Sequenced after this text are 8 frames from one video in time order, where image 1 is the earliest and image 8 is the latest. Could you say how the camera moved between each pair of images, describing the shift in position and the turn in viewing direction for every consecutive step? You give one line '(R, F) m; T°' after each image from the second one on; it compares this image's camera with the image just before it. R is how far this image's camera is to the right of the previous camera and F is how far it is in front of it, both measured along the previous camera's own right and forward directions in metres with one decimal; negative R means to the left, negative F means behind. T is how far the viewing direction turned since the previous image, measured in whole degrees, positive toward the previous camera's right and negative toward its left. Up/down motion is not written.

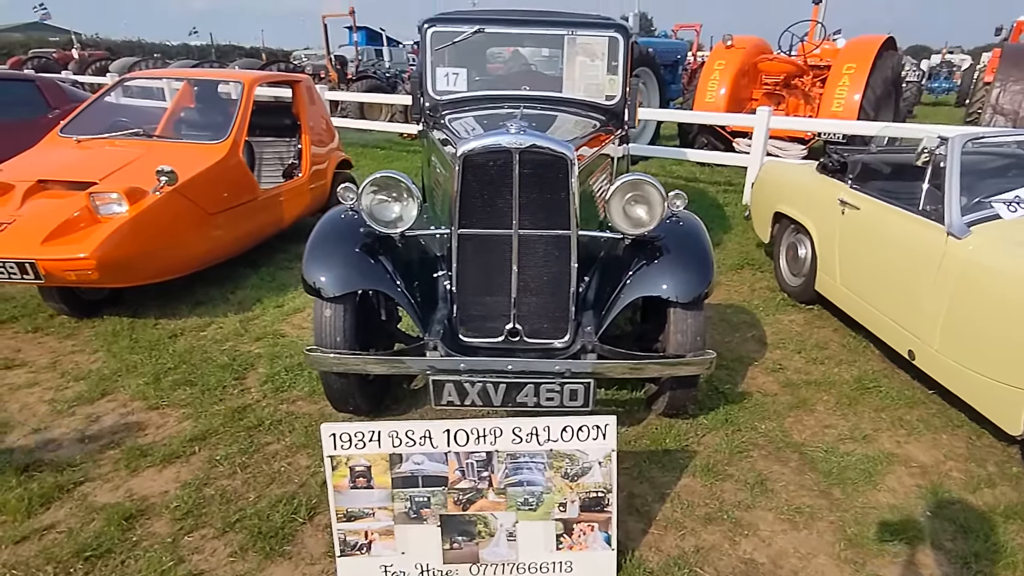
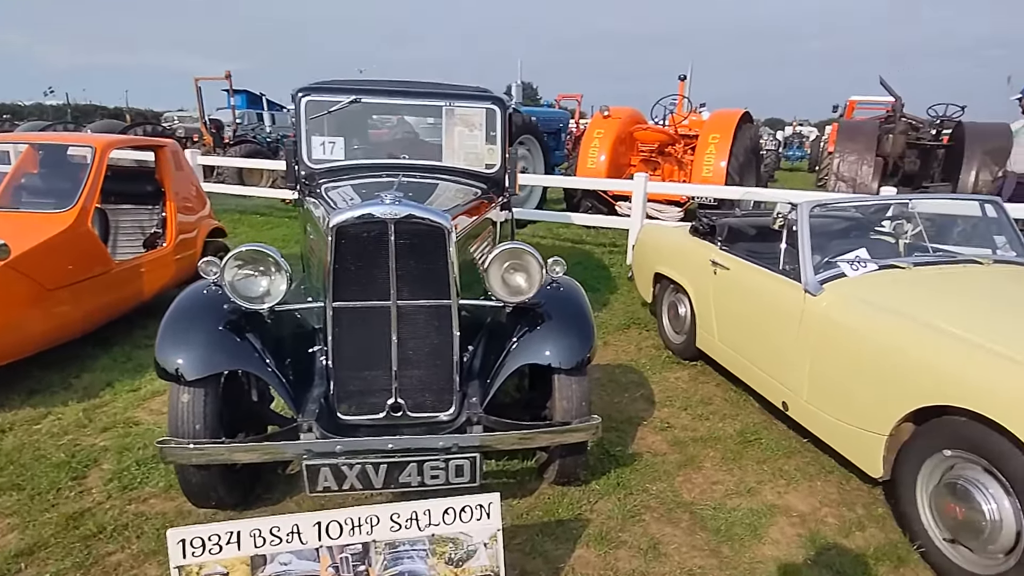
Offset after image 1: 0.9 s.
(+0.1, +0.1) m; +9°
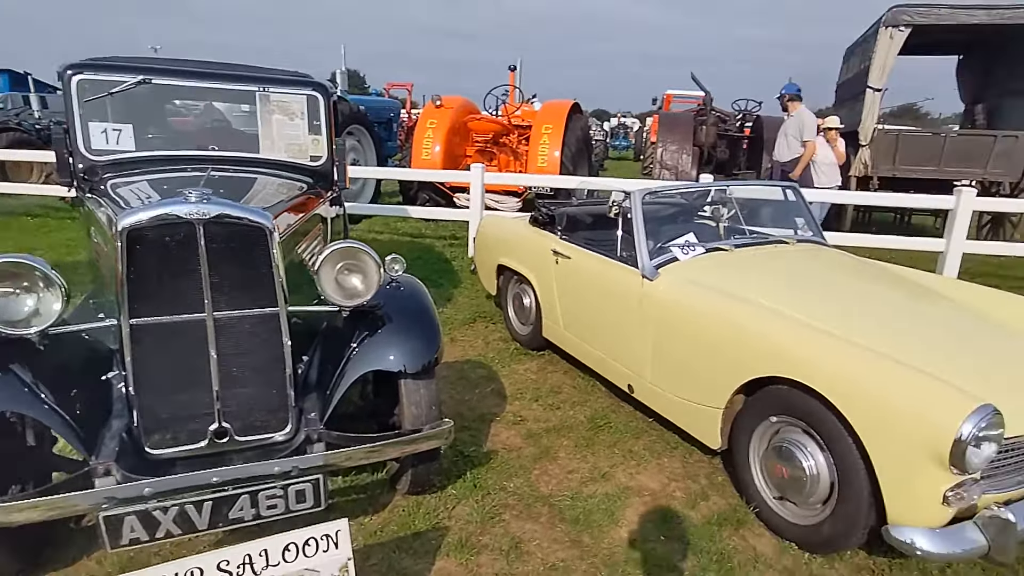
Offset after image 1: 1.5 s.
(0.0, +0.2) m; +15°
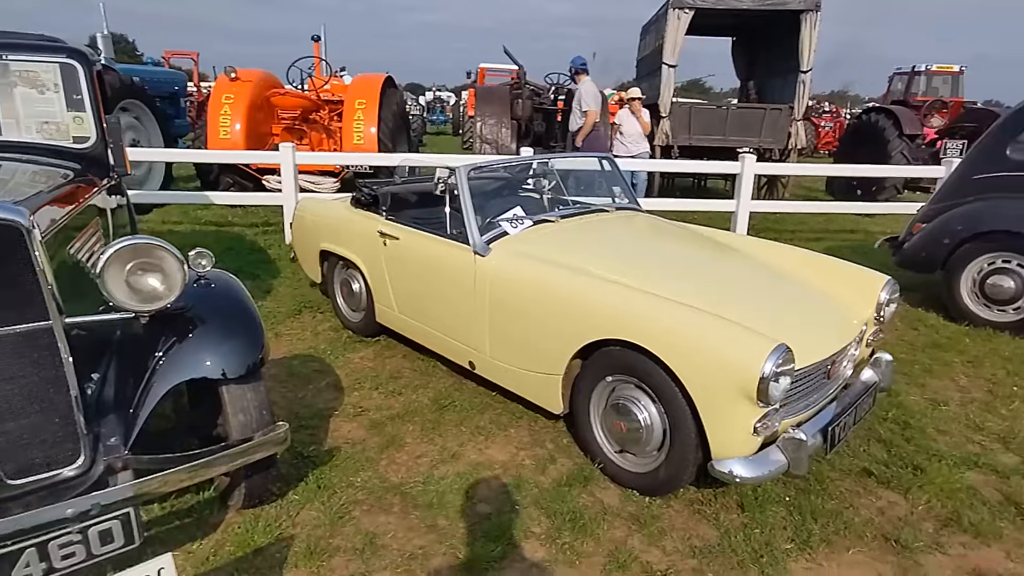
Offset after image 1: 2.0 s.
(0.0, +0.1) m; +16°
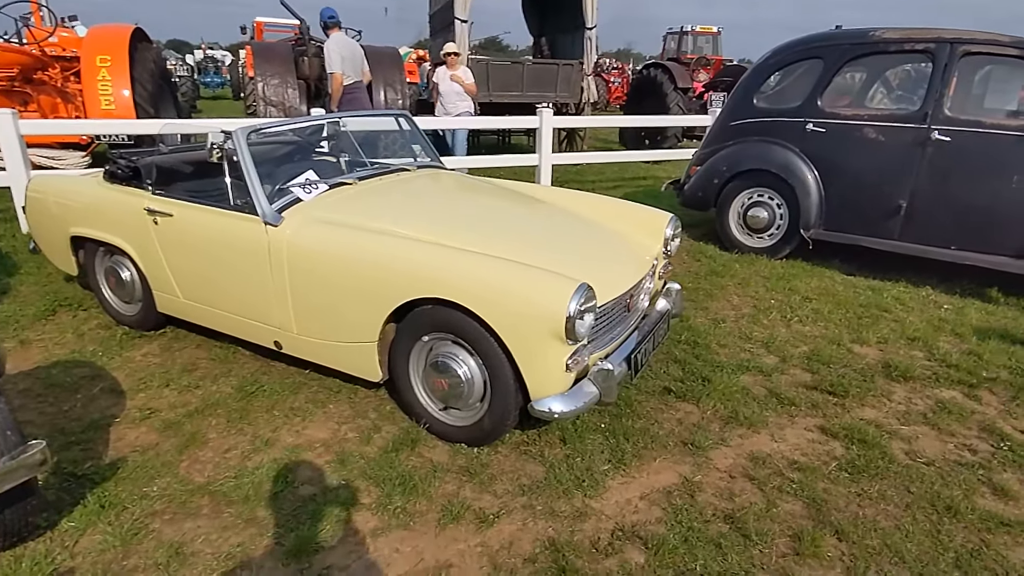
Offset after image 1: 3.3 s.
(+0.1, +0.1) m; +16°
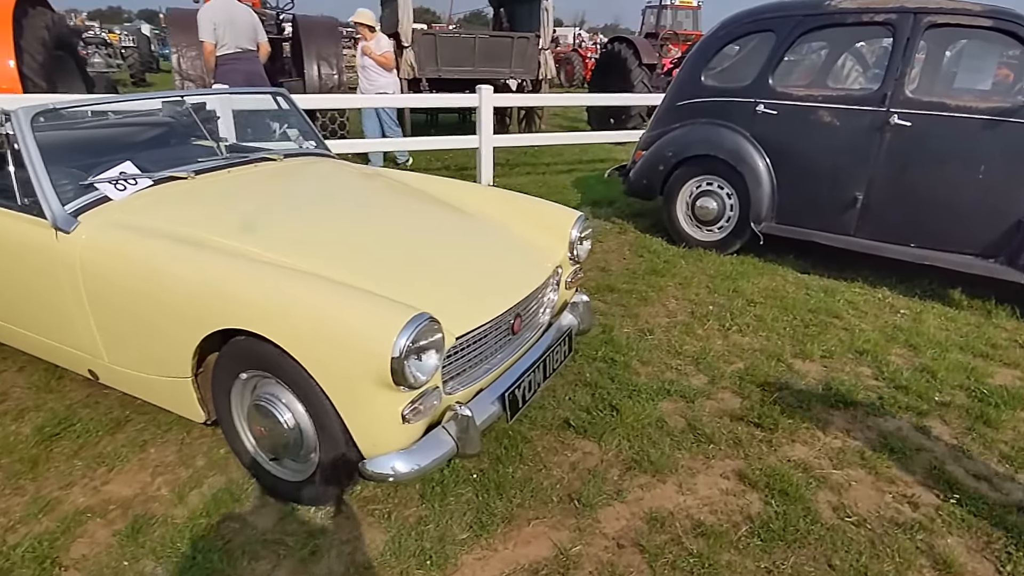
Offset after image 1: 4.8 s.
(+0.5, +0.5) m; +1°
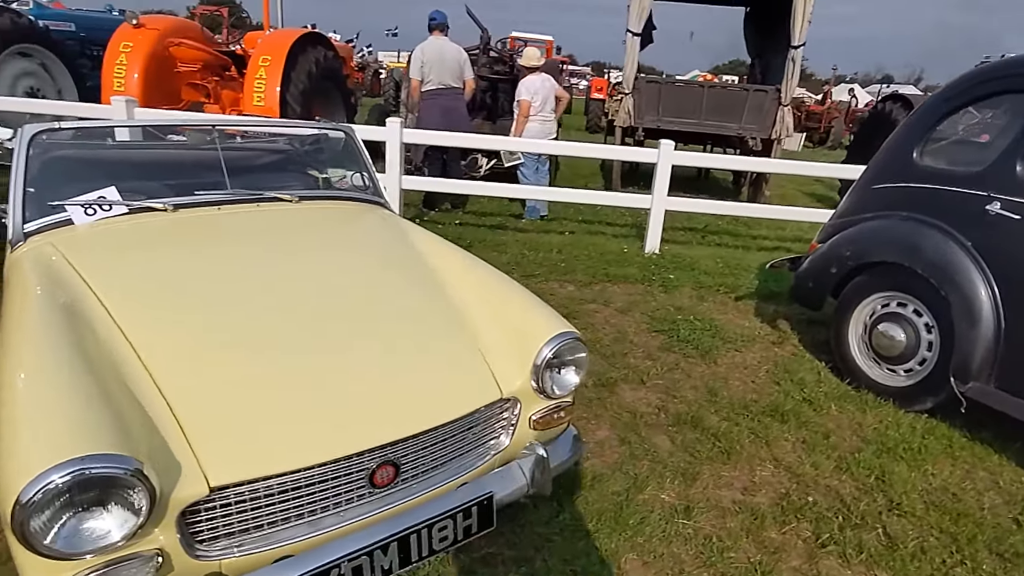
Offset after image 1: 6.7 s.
(+1.0, +1.0) m; -24°
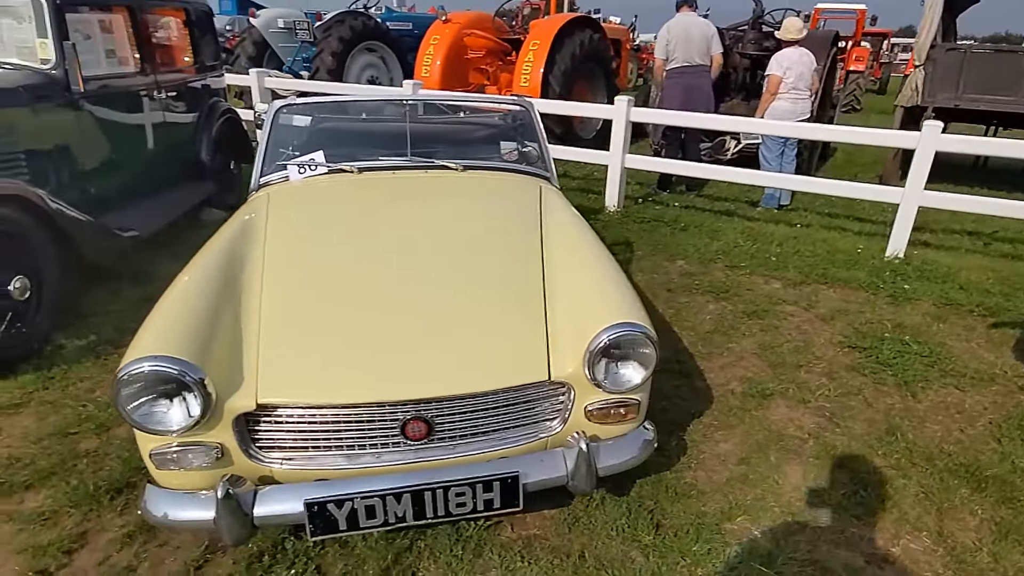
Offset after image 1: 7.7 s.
(+0.7, +0.2) m; -25°
